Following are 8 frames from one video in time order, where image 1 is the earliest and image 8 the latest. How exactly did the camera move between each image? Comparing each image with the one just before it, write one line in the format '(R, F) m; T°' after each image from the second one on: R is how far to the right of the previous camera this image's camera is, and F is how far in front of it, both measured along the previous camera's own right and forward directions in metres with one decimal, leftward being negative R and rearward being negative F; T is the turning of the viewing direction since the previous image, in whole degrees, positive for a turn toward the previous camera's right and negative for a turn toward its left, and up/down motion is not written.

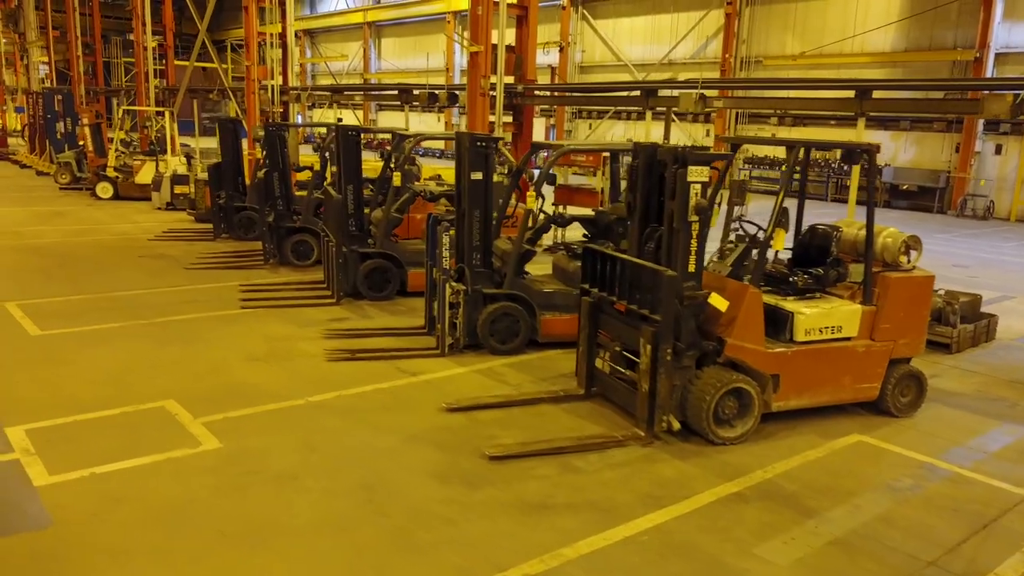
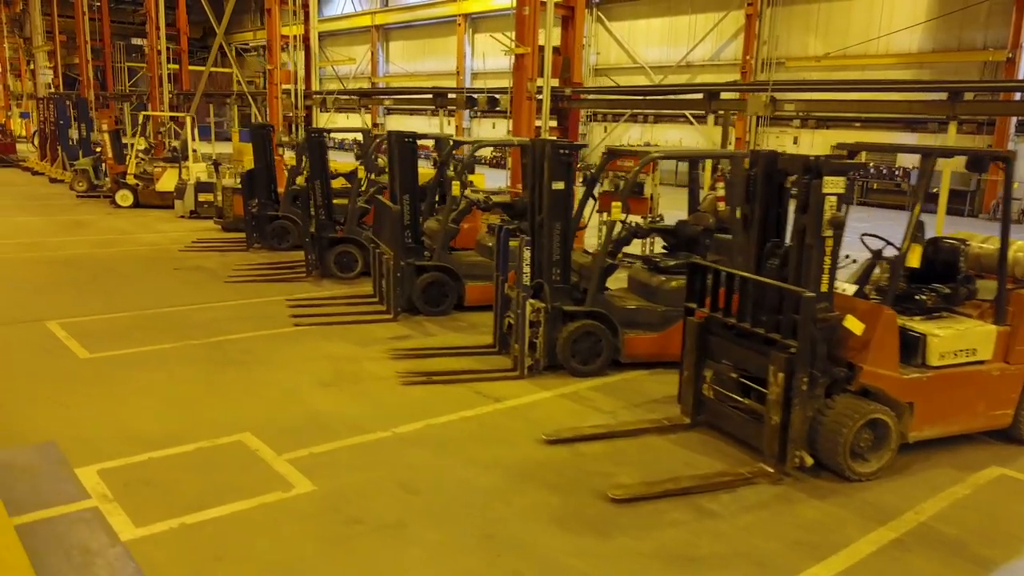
(-0.6, +0.4) m; 0°
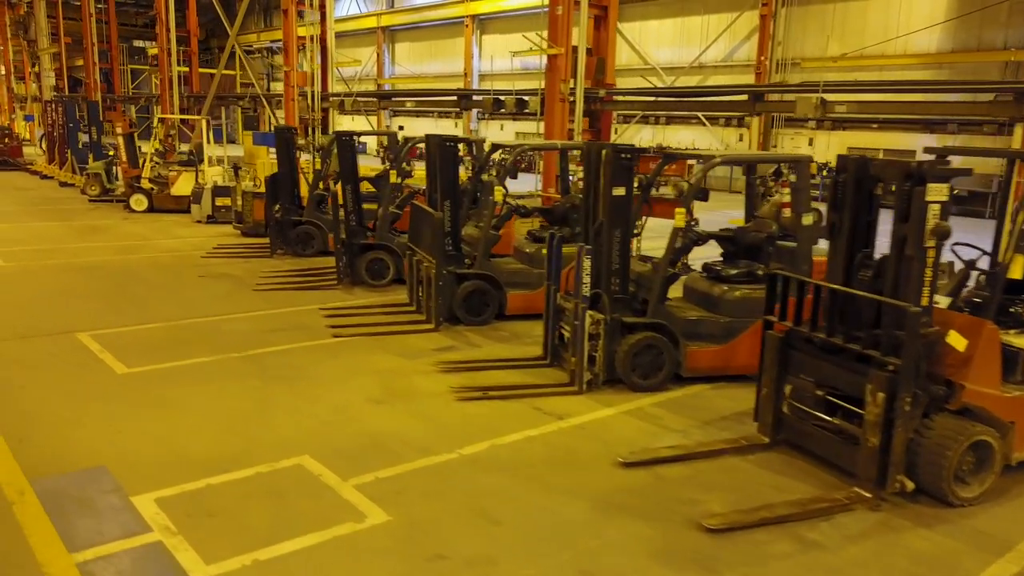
(-0.4, +0.3) m; 0°
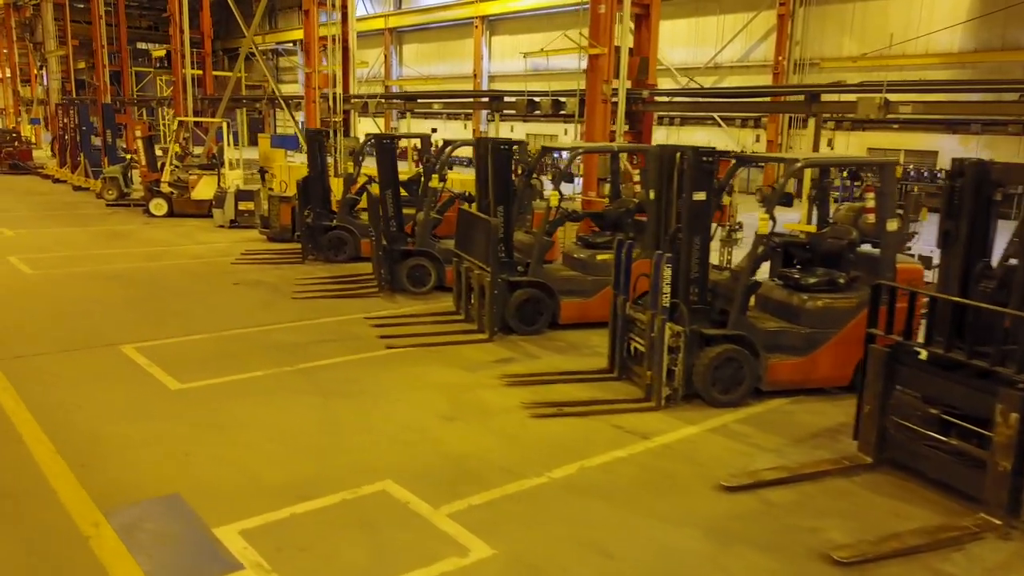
(-0.5, +0.3) m; 0°
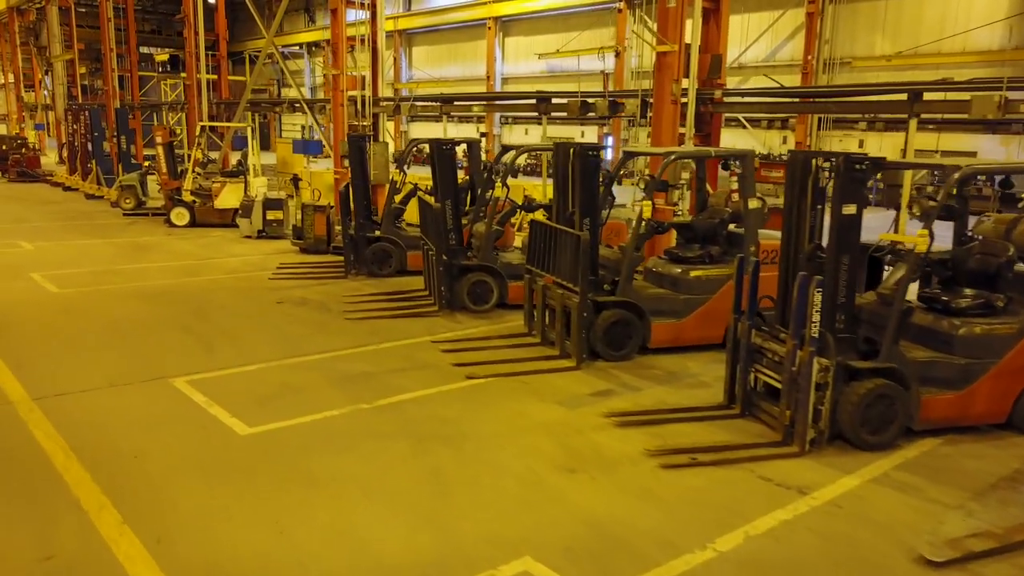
(-0.7, +0.7) m; 0°
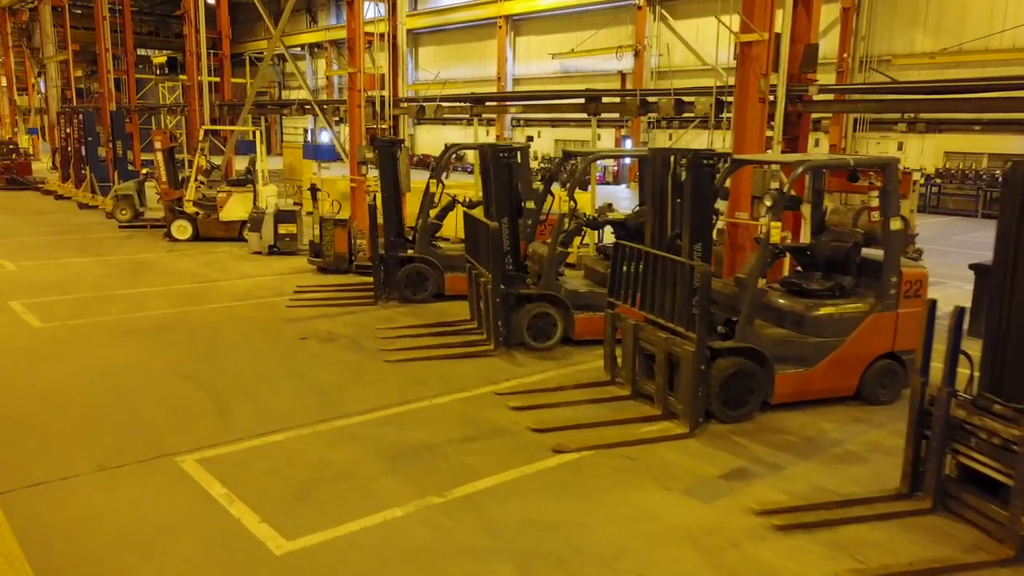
(-0.6, +1.3) m; 0°
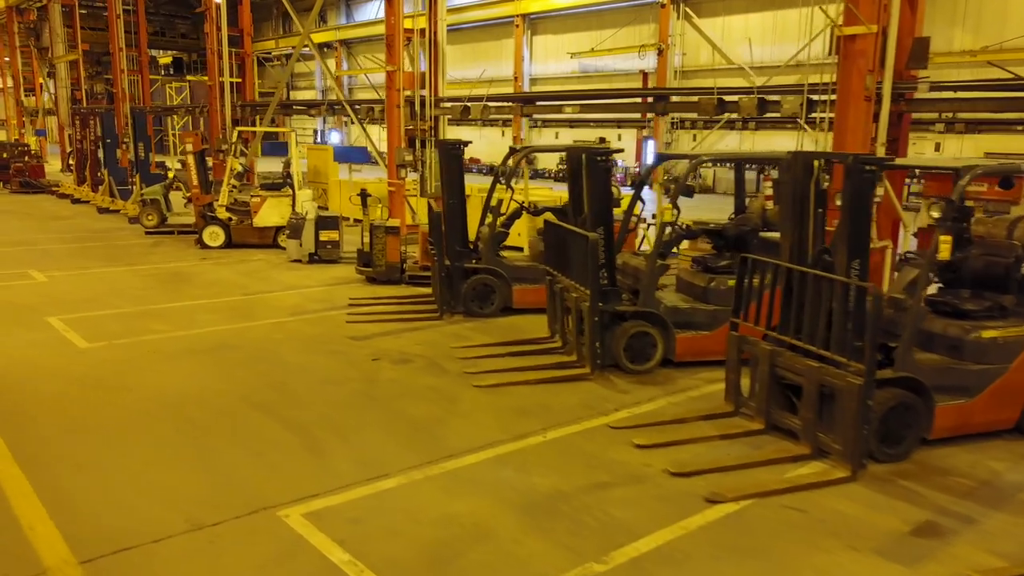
(-0.7, +0.6) m; 0°
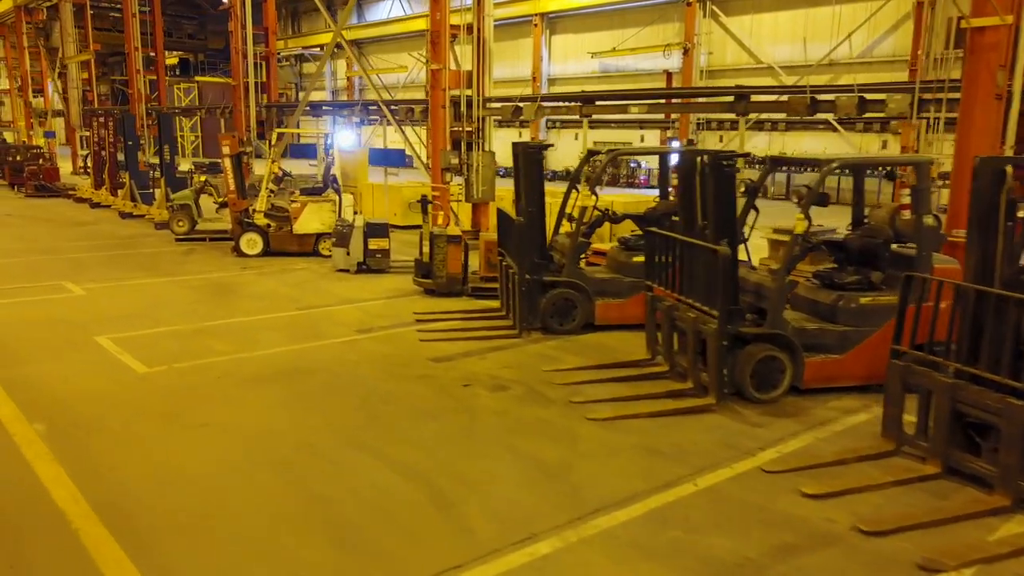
(-0.8, +0.6) m; 0°
